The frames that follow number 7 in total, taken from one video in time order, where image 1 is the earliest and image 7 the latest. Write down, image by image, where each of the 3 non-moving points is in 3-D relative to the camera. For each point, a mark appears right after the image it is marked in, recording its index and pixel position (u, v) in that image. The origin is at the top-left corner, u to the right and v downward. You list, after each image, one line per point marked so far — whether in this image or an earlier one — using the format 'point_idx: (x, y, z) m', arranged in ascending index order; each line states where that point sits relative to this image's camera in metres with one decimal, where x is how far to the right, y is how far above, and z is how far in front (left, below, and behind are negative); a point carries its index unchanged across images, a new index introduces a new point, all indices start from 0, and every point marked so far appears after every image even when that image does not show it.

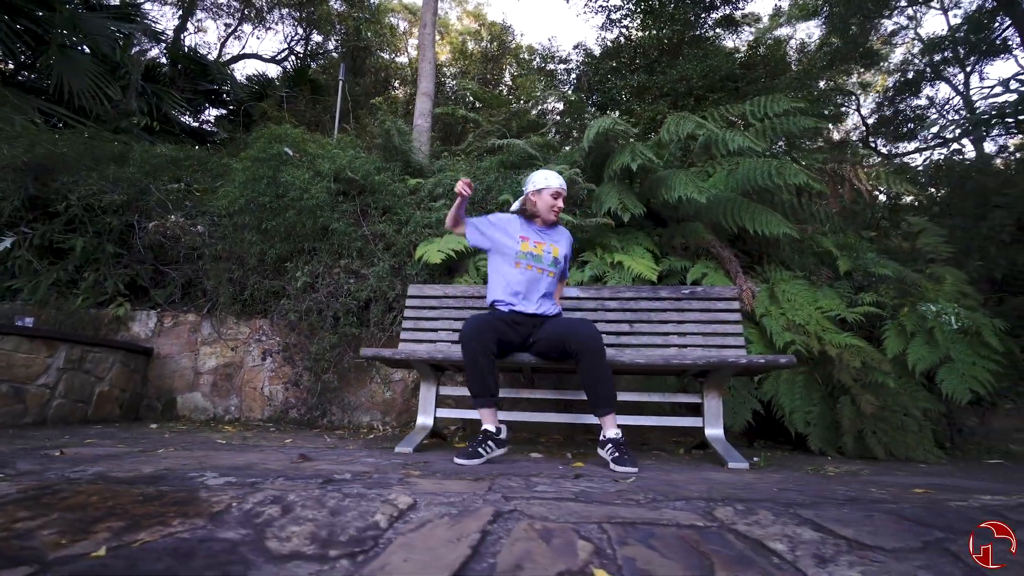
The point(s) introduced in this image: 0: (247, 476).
0: (-1.0, -0.8, +2.5) m
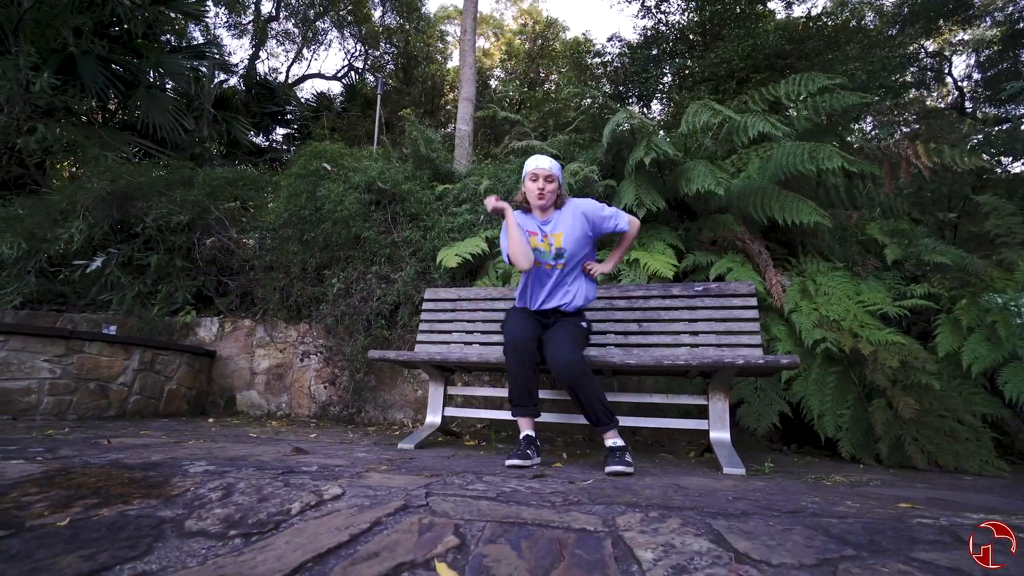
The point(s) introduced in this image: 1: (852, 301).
0: (-1.2, -0.8, +2.7) m
1: (+1.9, -0.1, +3.8) m
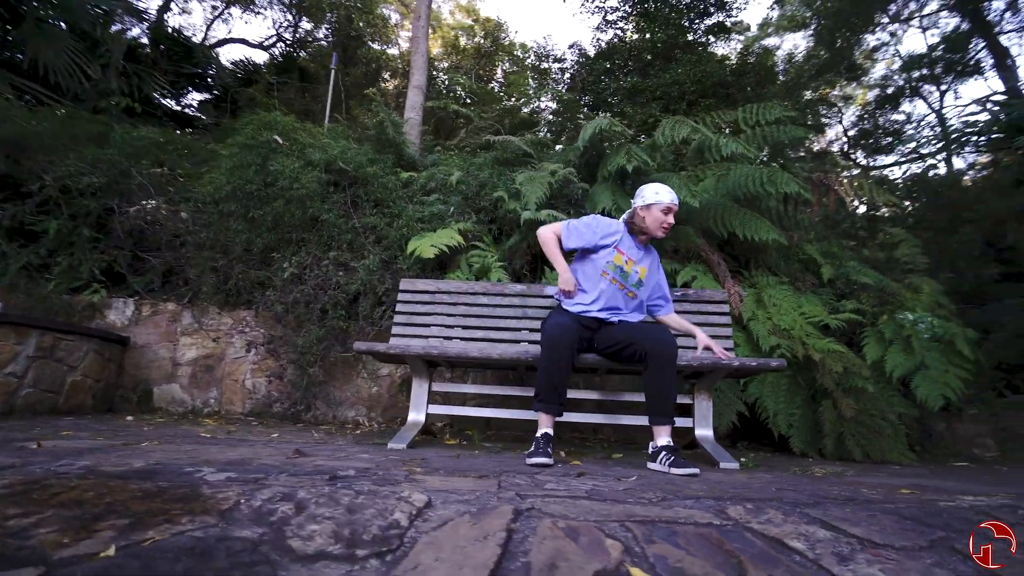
0: (-1.0, -0.7, +2.4) m
1: (+1.8, -0.2, +4.3) m
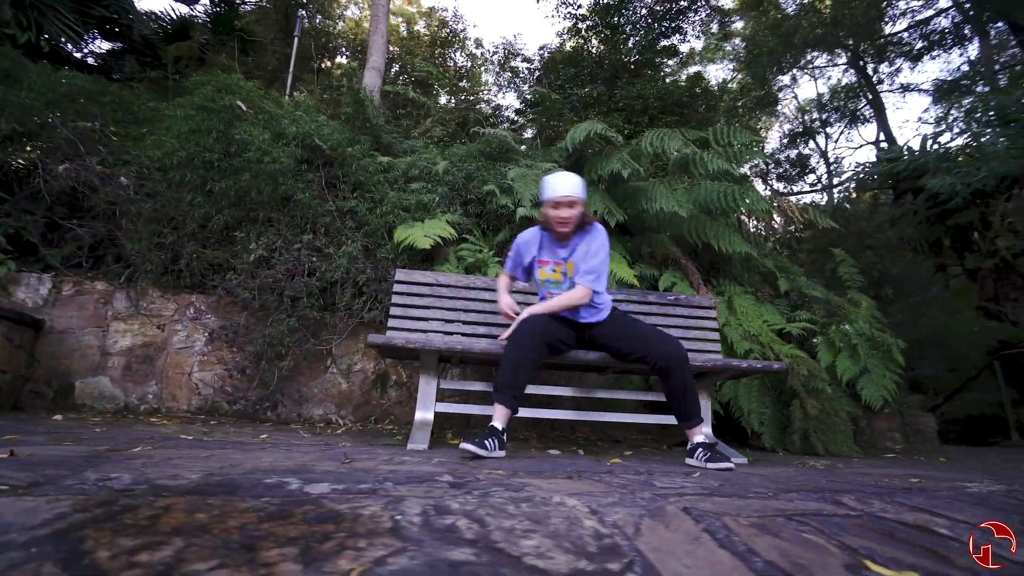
0: (-0.6, -0.7, +2.2) m
1: (+1.8, -0.2, +4.6) m
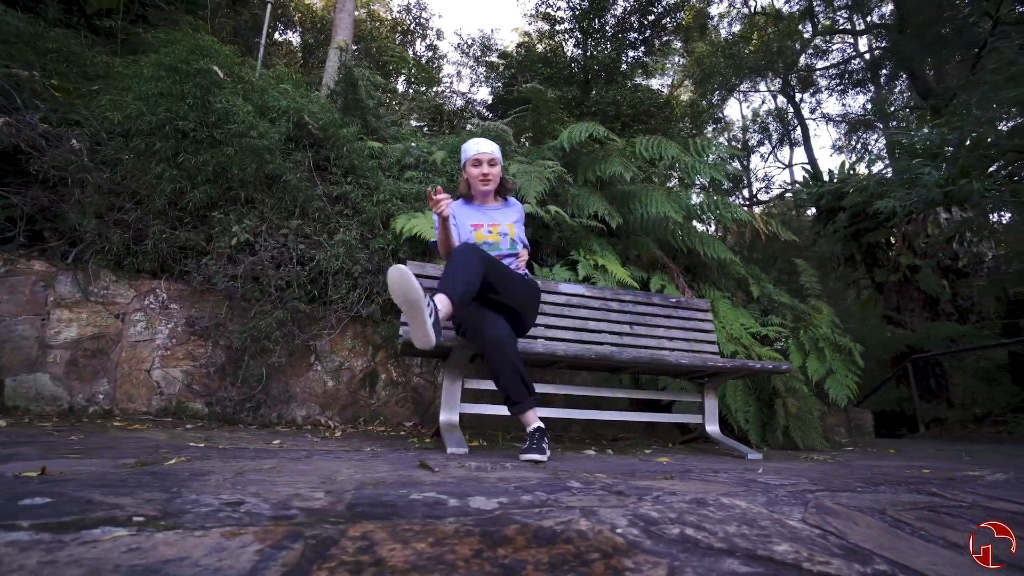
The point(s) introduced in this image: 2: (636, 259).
0: (-0.1, -0.6, +1.9) m
1: (+1.7, -0.3, +4.8) m
2: (+0.9, +0.2, +5.0) m
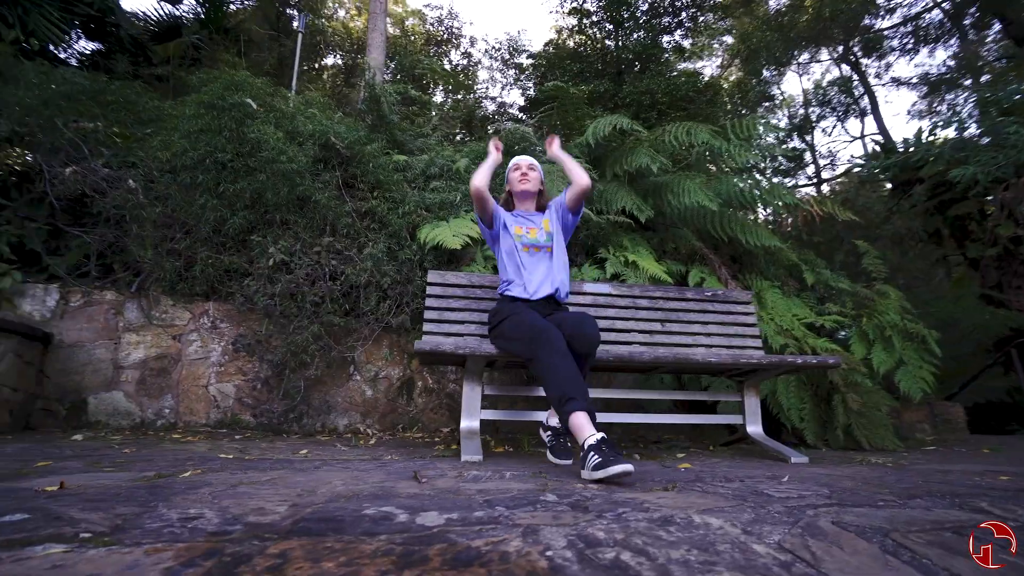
0: (-0.2, -0.7, +1.9) m
1: (+2.0, -0.2, +4.5) m
2: (+1.2, +0.3, +4.8) m
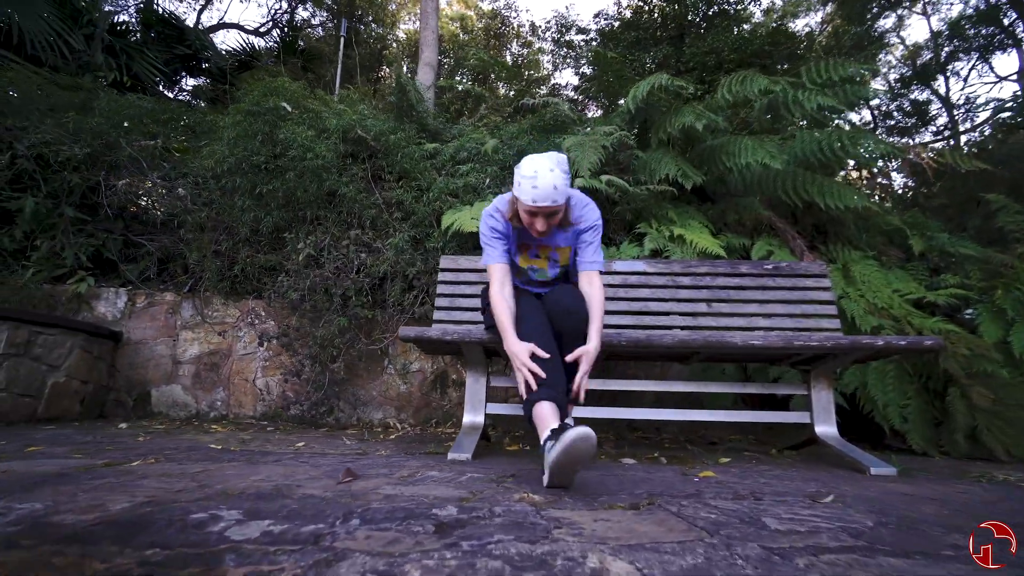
0: (-0.5, -0.6, +1.6) m
1: (+2.2, 0.0, +3.7) m
2: (+1.4, +0.4, +4.1) m
